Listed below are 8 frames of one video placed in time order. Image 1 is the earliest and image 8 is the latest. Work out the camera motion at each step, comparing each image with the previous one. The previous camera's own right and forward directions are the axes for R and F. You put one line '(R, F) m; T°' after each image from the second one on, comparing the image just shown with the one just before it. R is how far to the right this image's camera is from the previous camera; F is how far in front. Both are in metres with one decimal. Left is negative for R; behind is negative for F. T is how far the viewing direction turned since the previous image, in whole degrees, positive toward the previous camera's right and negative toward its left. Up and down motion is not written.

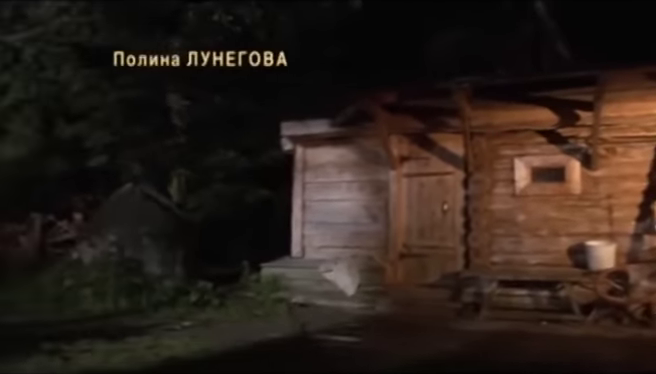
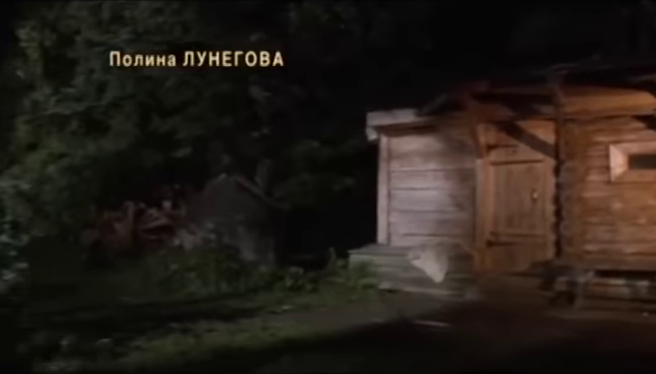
(-0.8, -0.6) m; -7°
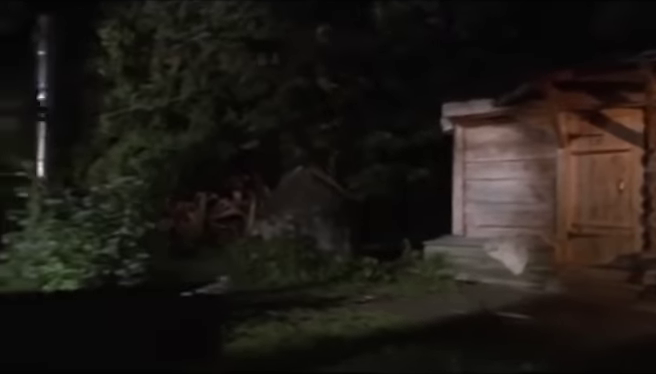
(-0.7, -0.4) m; -6°
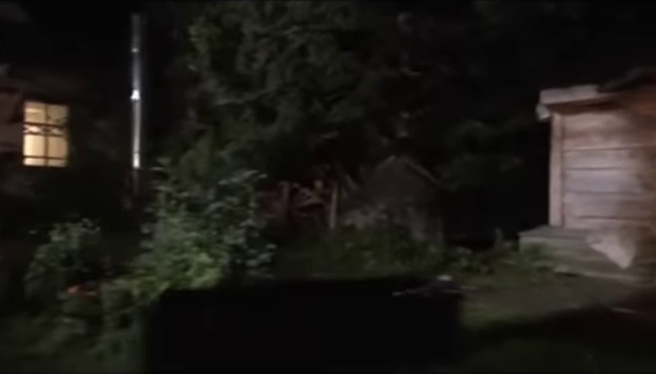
(-1.0, -0.3) m; -7°
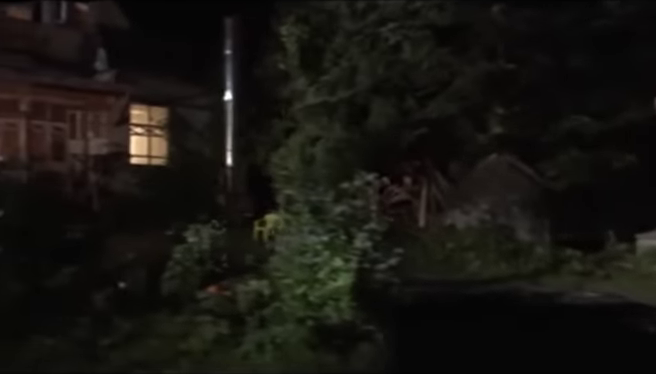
(-0.9, -0.1) m; -8°
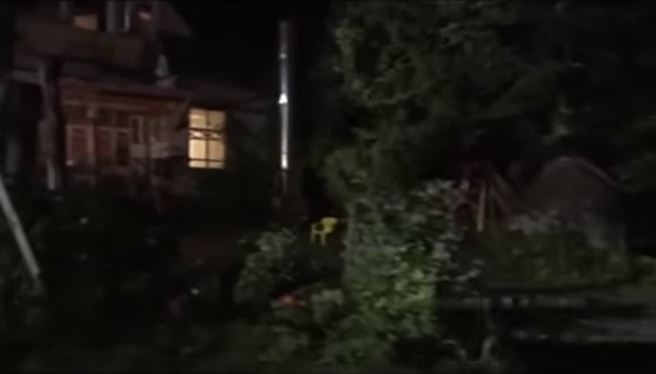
(-0.5, +0.2) m; -5°
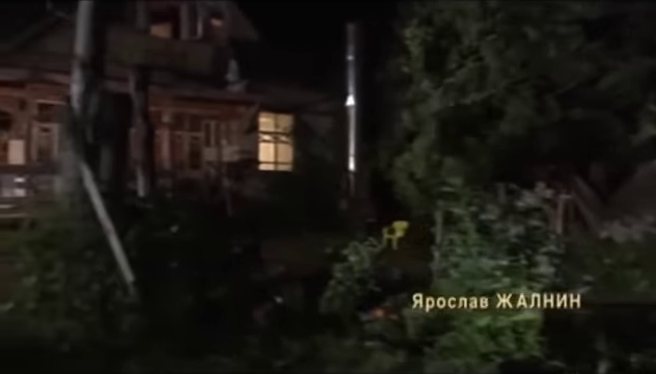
(-0.6, +0.3) m; -7°
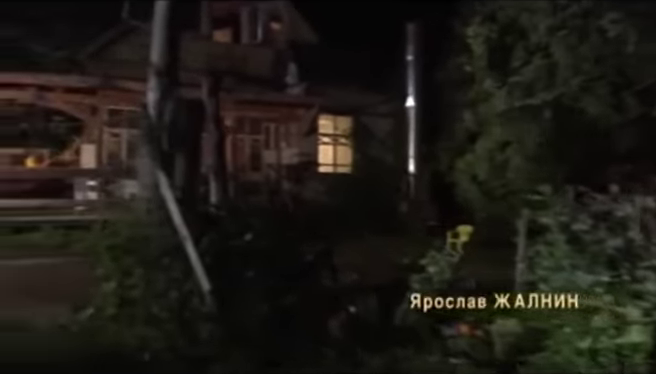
(-0.5, +0.3) m; -6°
